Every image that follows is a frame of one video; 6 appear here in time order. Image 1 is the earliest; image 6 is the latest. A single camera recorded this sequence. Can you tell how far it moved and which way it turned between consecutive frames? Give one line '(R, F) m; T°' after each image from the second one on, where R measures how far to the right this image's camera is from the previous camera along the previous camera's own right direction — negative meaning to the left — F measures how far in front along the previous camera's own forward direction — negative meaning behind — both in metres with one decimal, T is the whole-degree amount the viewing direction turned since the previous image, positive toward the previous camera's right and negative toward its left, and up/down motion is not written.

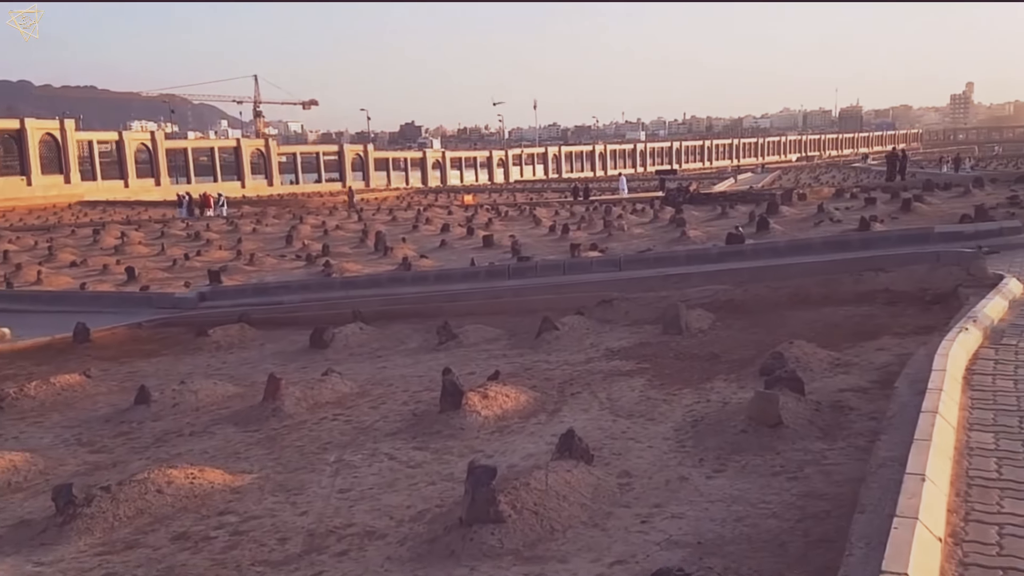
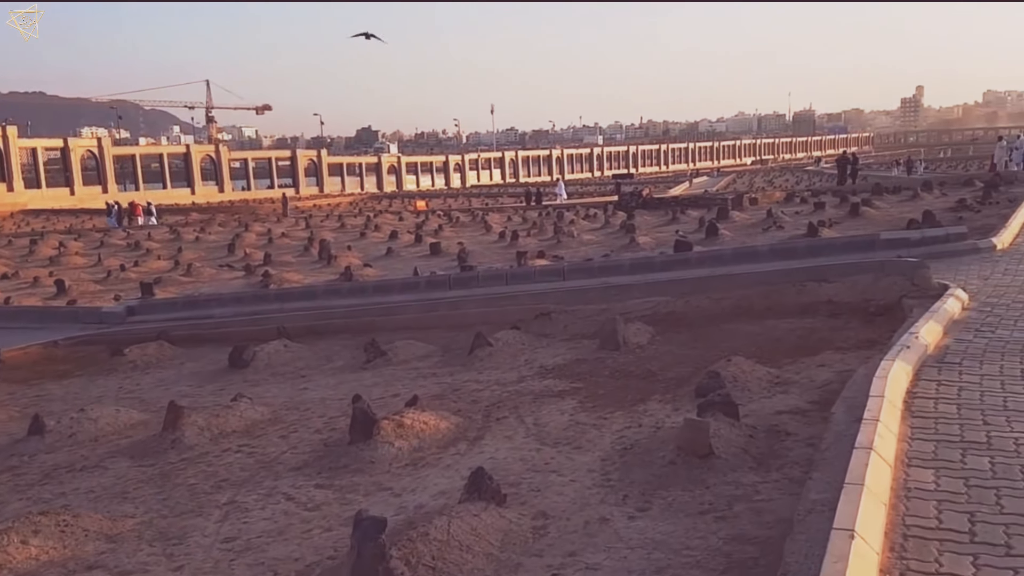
(+0.3, +0.4) m; +3°
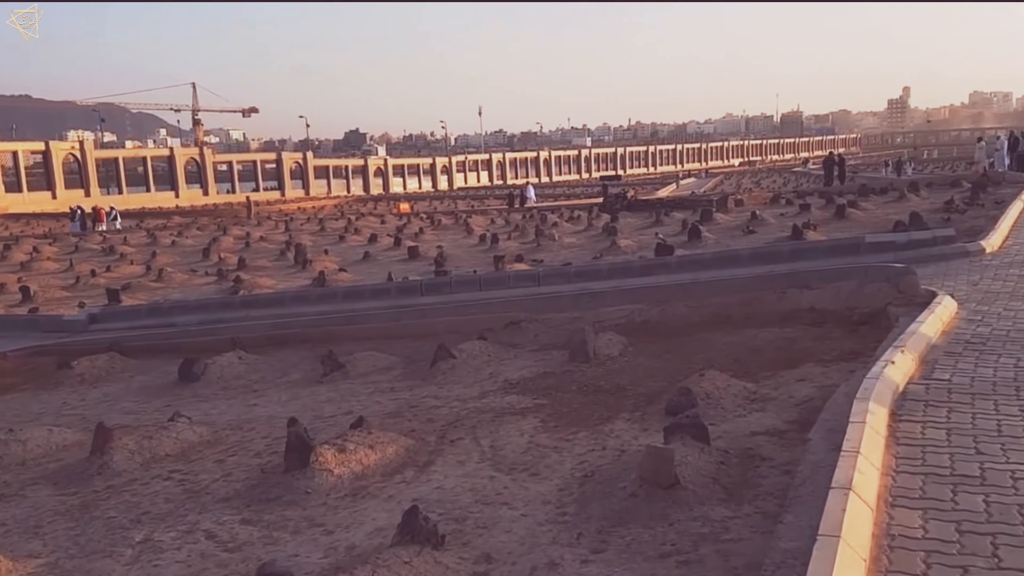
(+0.2, +0.5) m; +1°
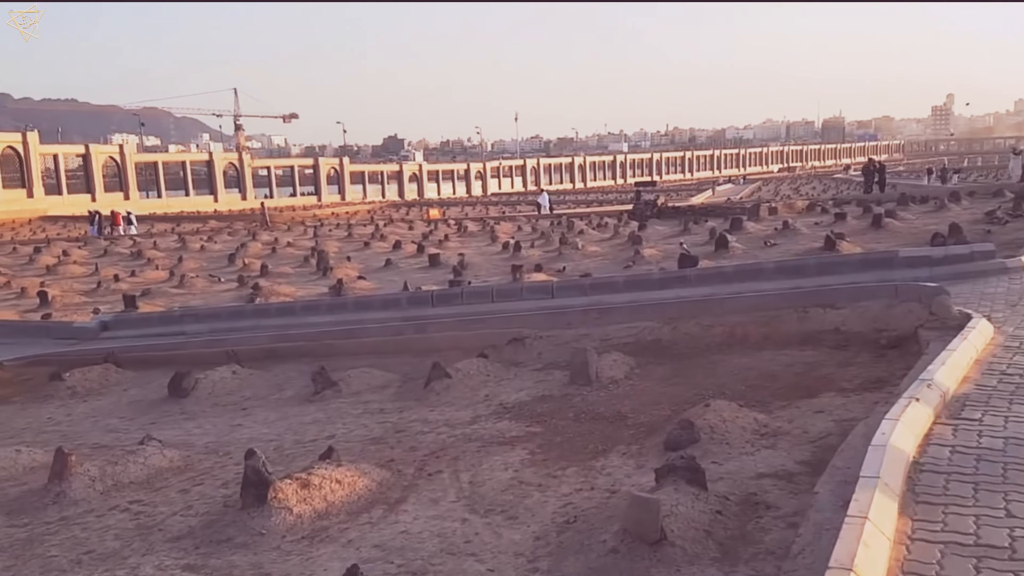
(+0.3, +0.5) m; -2°
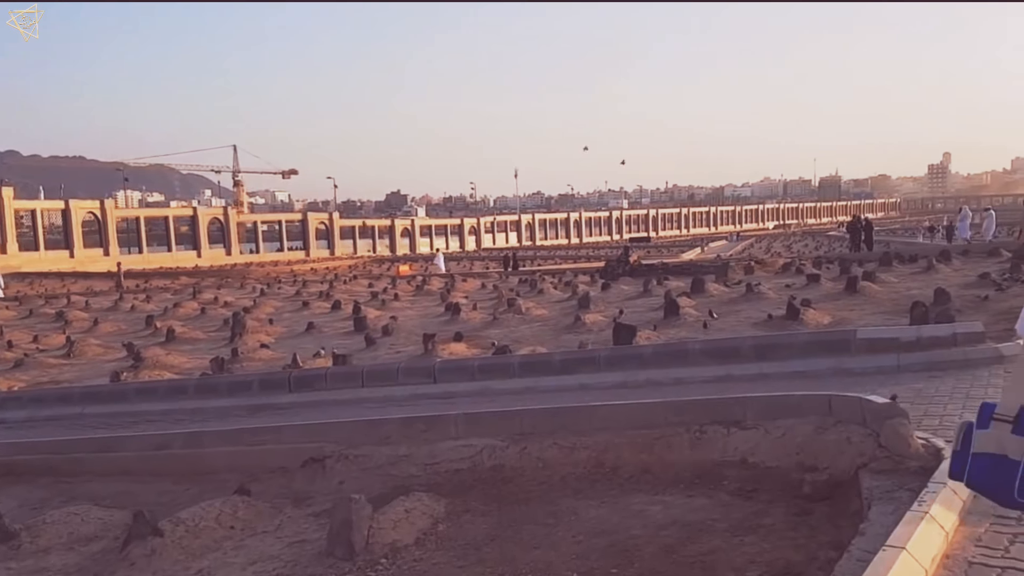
(+1.5, +2.5) m; 0°
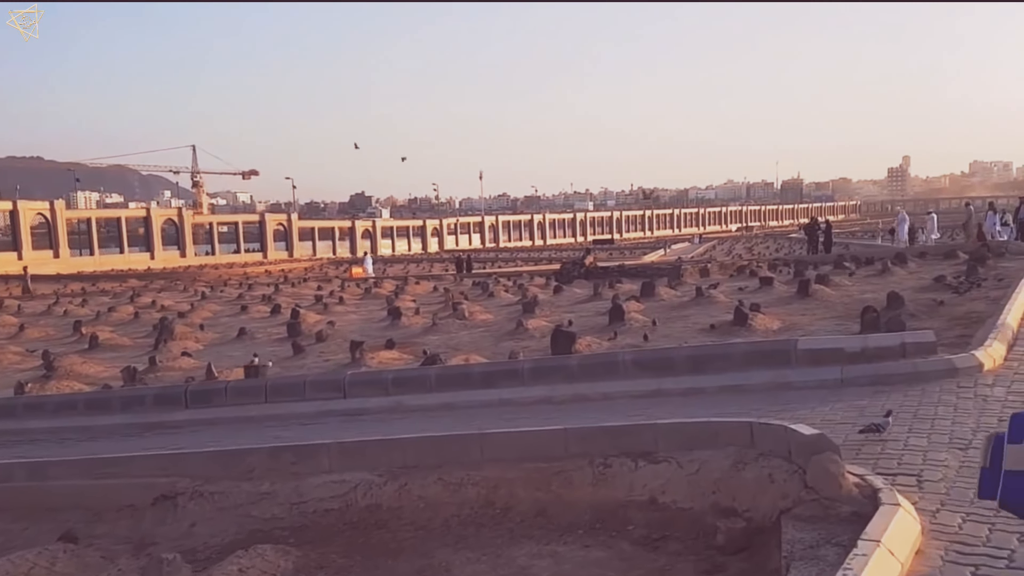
(+0.5, +0.8) m; +2°
